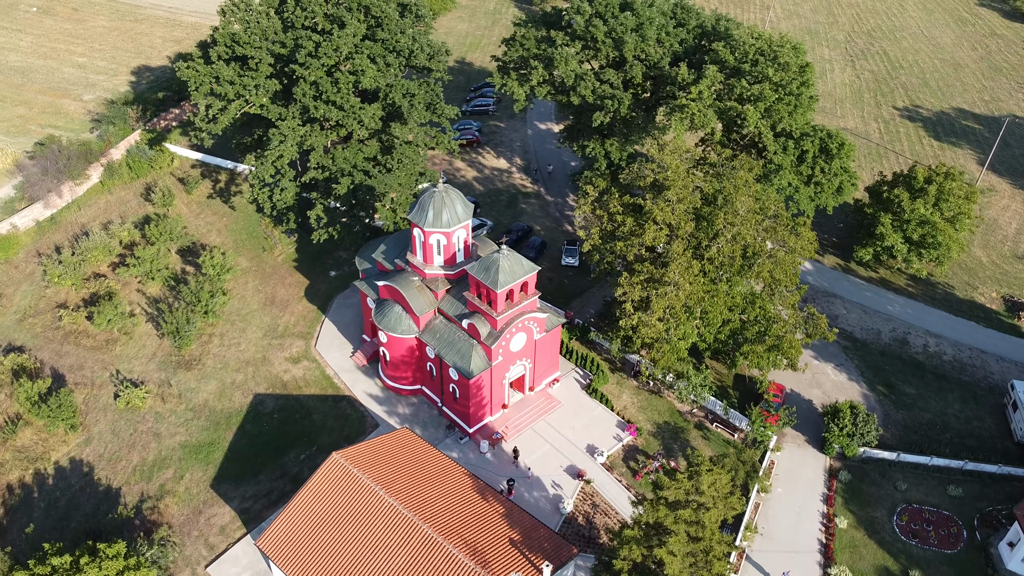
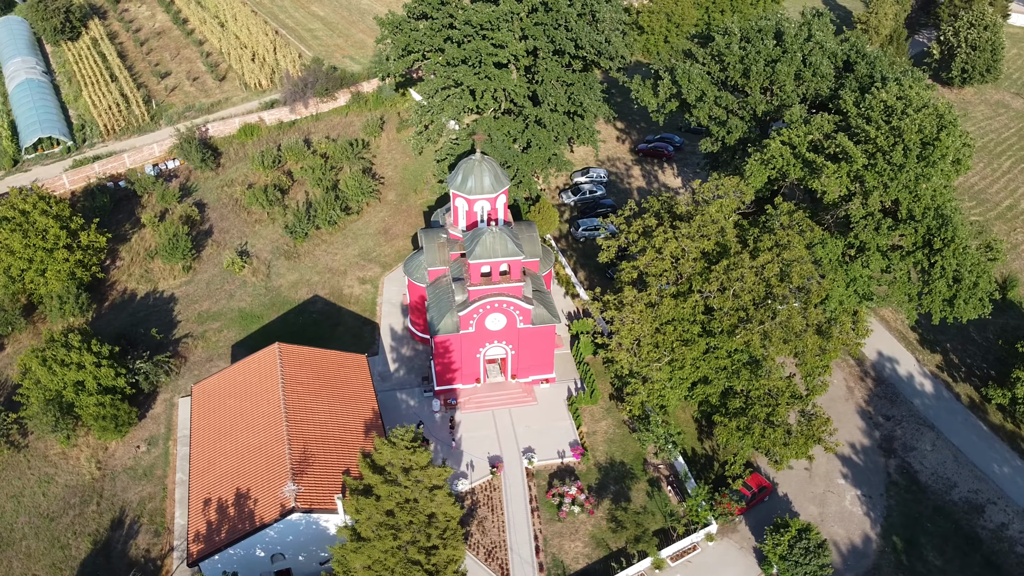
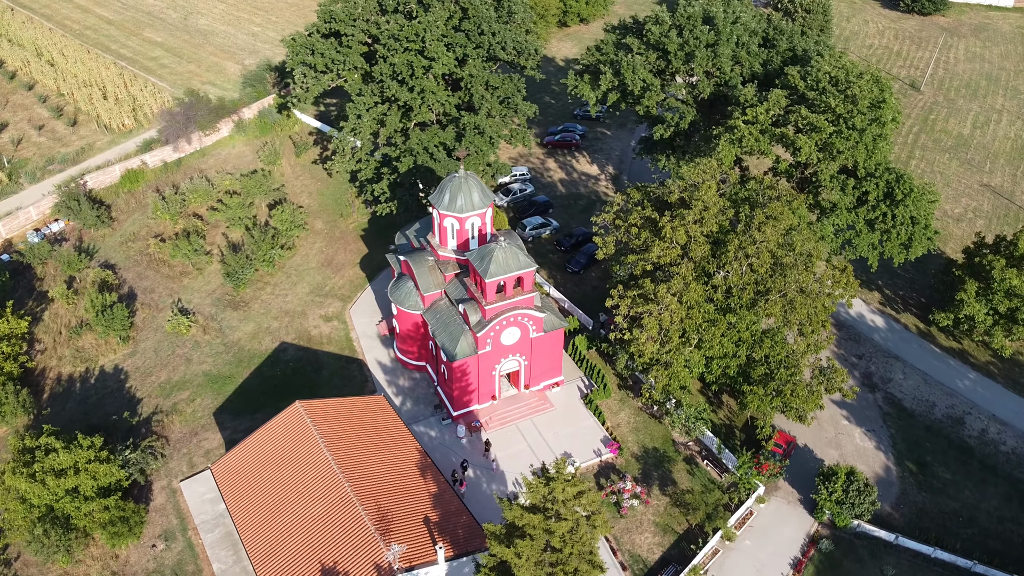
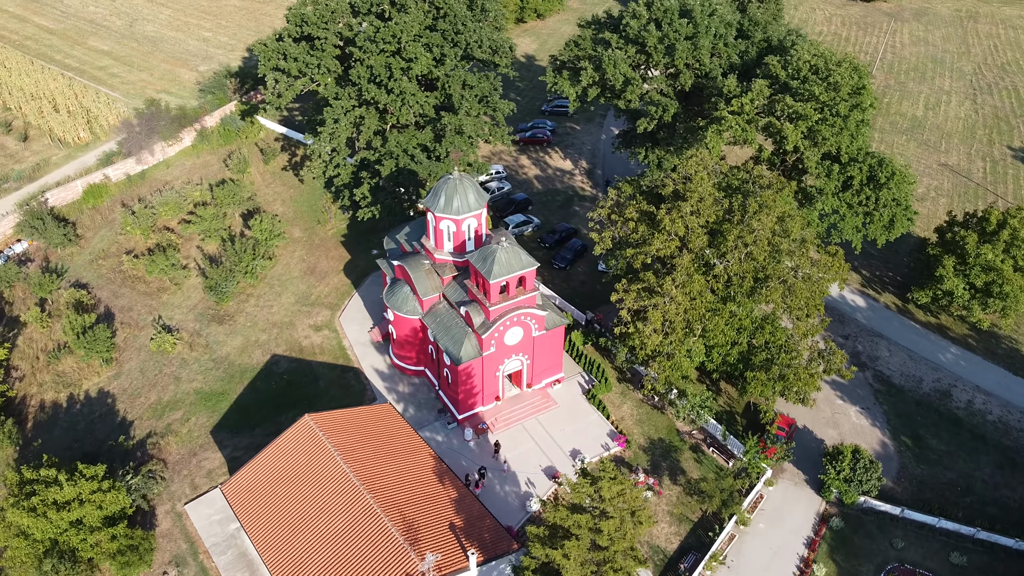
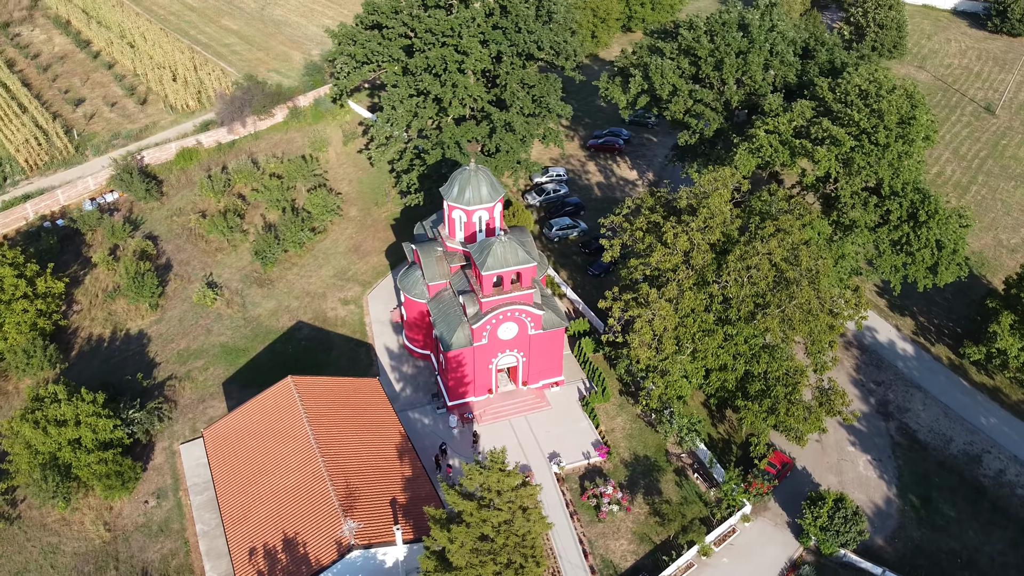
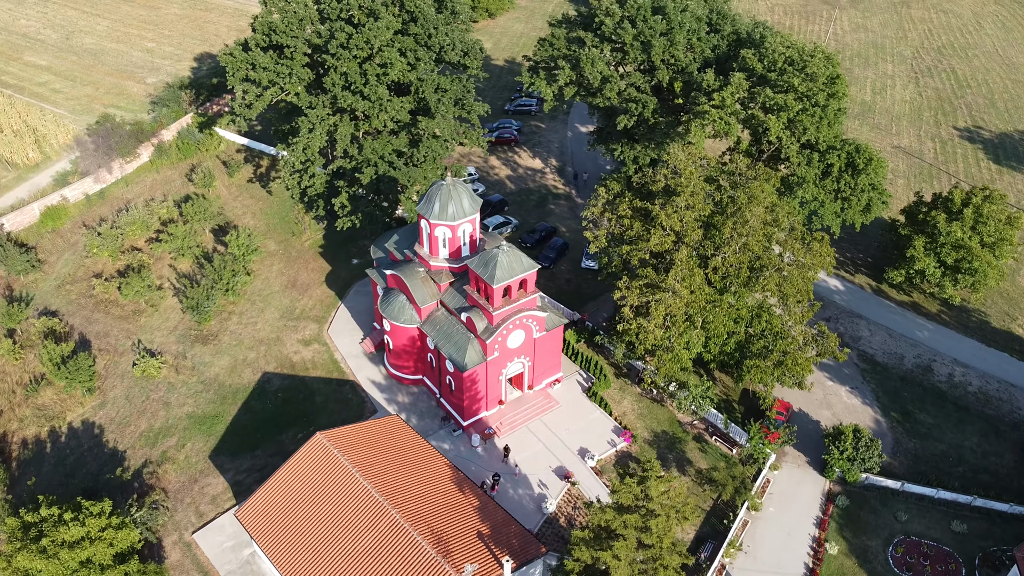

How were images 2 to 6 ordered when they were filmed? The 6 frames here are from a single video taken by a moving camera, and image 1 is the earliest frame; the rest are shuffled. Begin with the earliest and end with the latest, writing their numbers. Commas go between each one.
6, 4, 3, 5, 2
